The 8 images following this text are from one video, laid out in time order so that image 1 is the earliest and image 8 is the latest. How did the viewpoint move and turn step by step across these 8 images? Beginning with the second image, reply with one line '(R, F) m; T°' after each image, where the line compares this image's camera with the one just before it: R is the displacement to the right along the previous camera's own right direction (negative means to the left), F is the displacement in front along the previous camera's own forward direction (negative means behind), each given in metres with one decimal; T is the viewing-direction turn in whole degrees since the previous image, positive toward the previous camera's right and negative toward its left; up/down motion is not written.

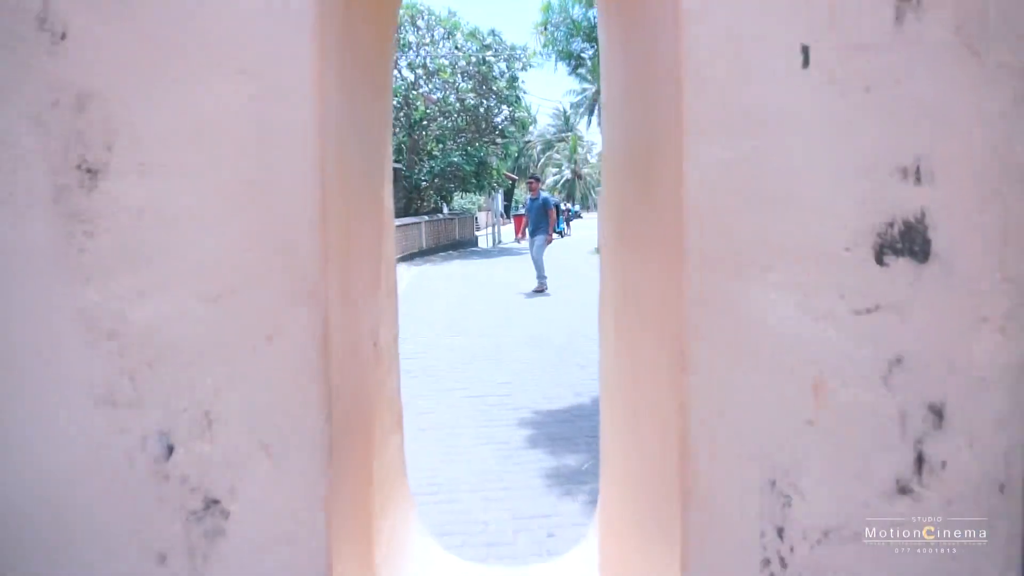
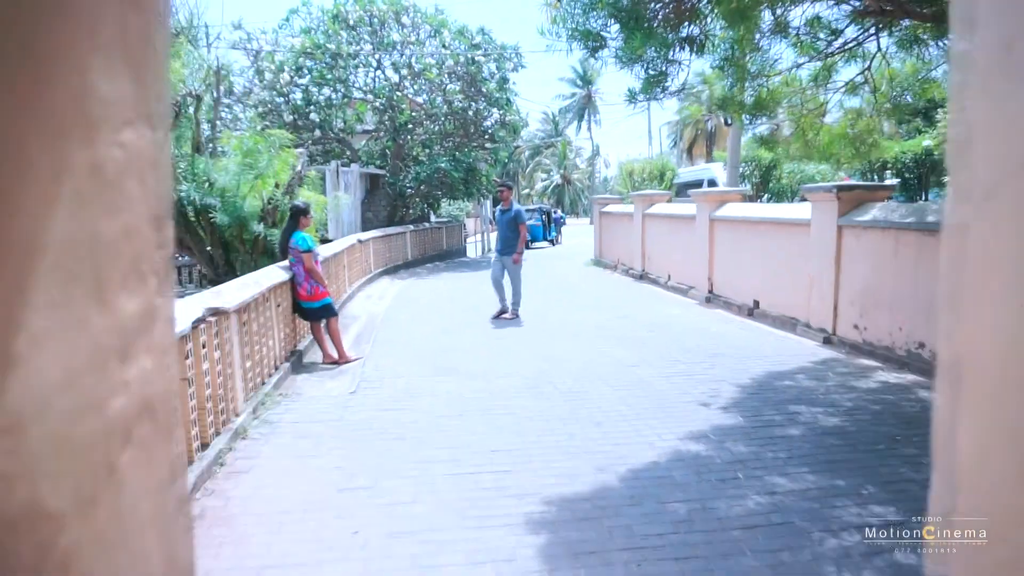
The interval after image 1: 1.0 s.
(-0.1, +1.2) m; +1°
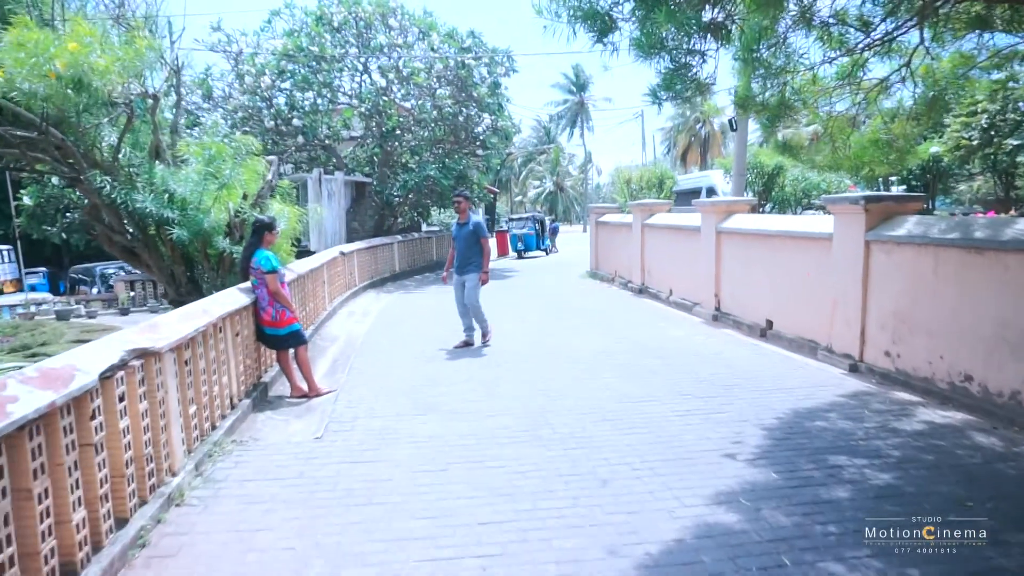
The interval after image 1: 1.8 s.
(0.0, +0.8) m; +1°
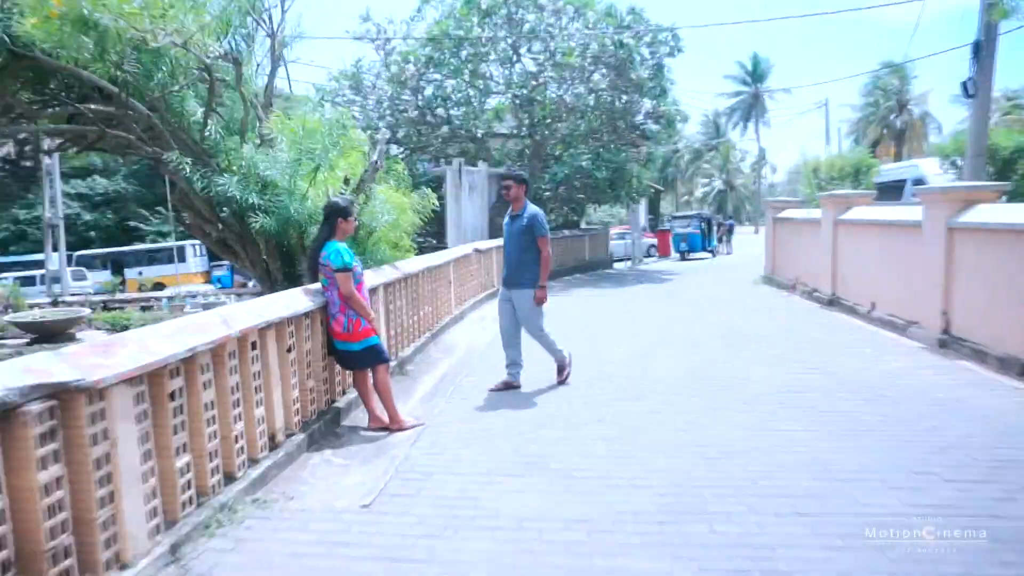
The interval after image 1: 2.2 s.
(+0.1, +1.7) m; -13°
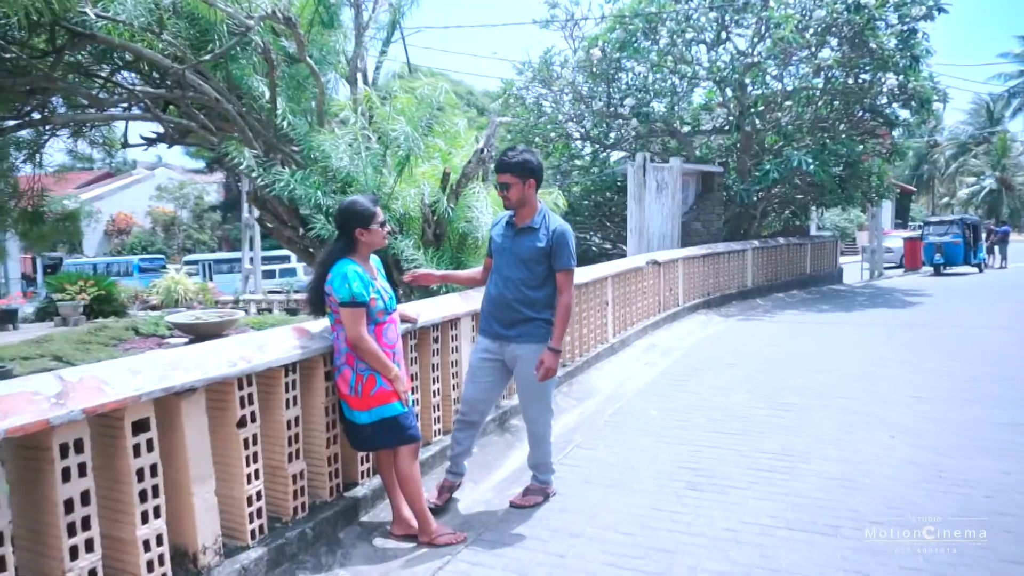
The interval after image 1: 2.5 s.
(+0.5, +1.9) m; -18°
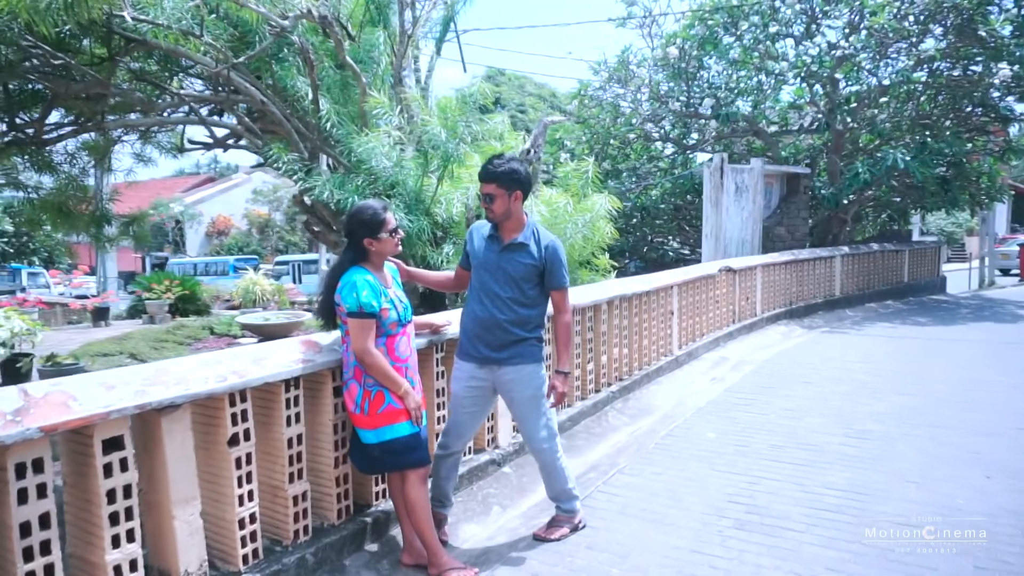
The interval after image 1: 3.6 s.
(+0.3, +0.3) m; -7°
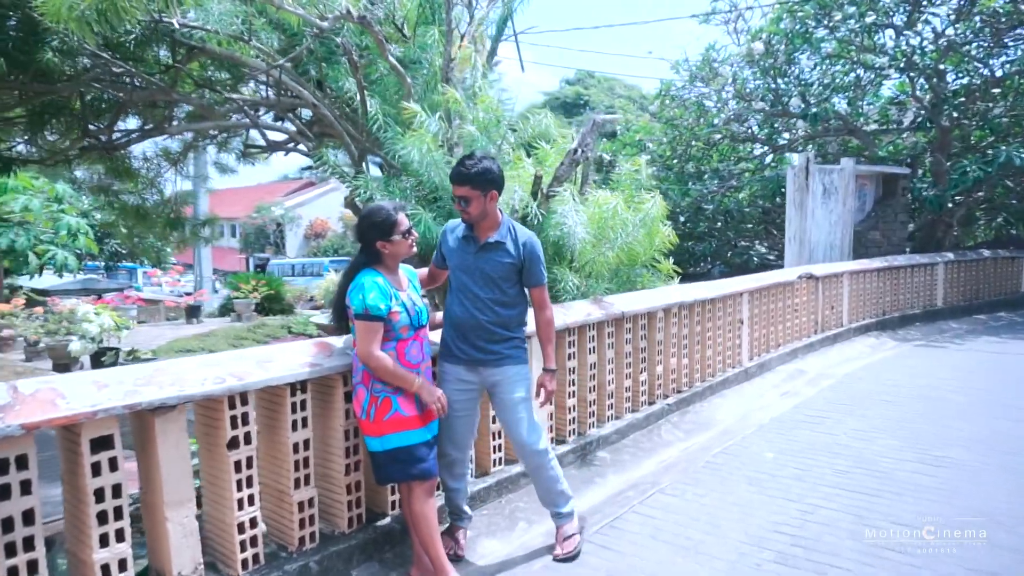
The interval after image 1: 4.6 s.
(+0.3, +0.2) m; -7°
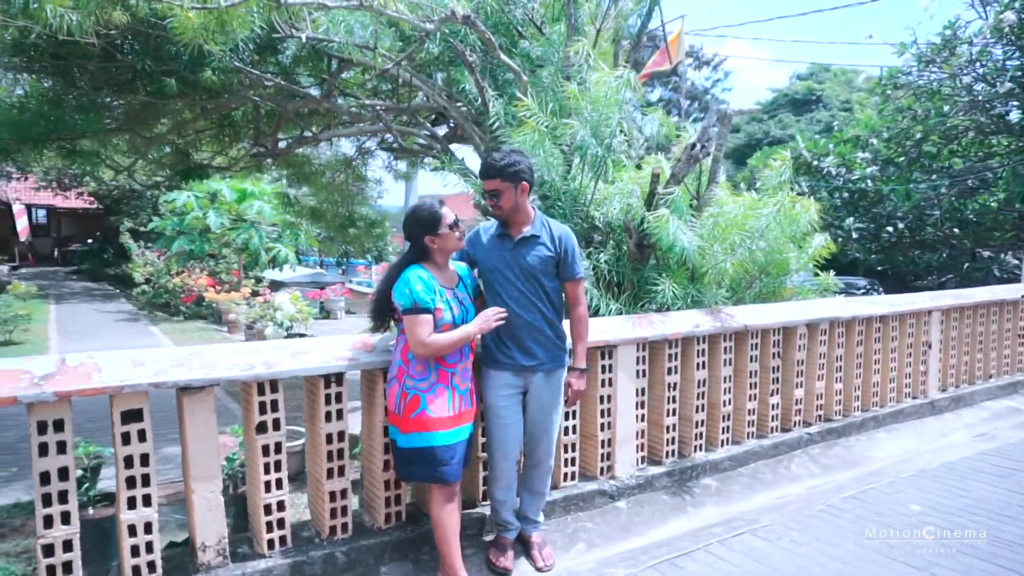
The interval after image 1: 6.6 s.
(+0.7, +0.3) m; -18°
